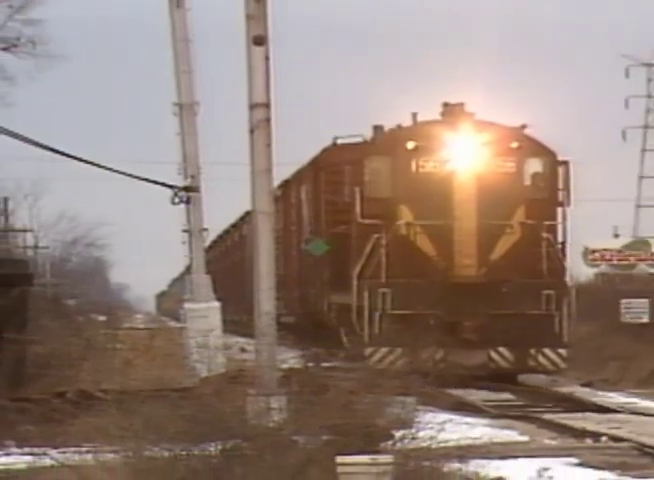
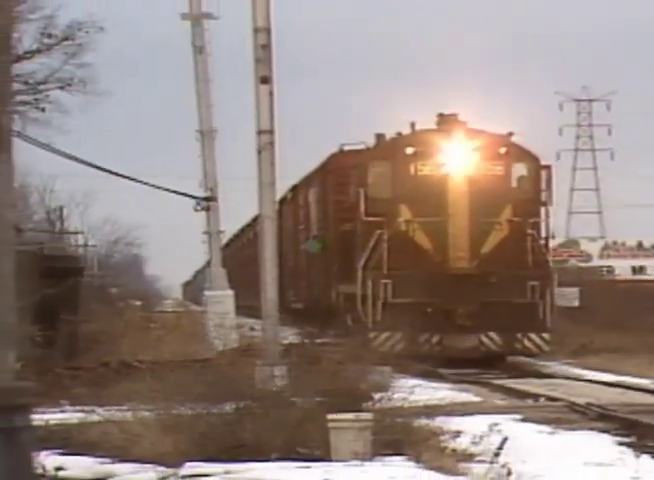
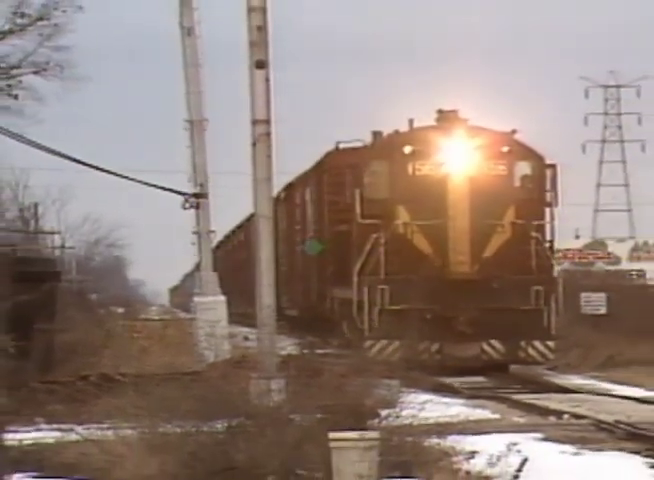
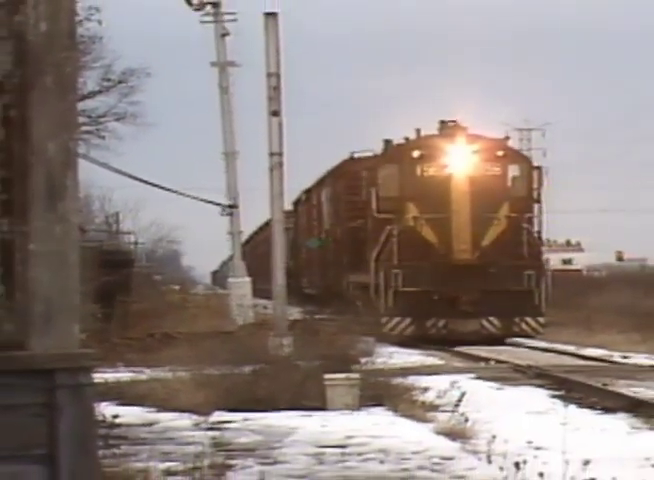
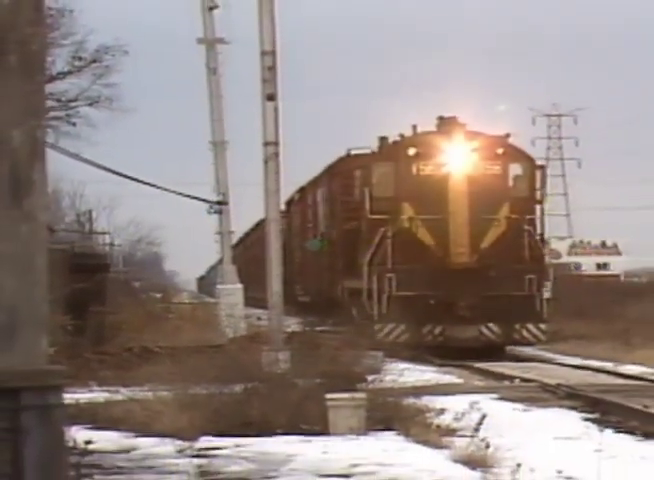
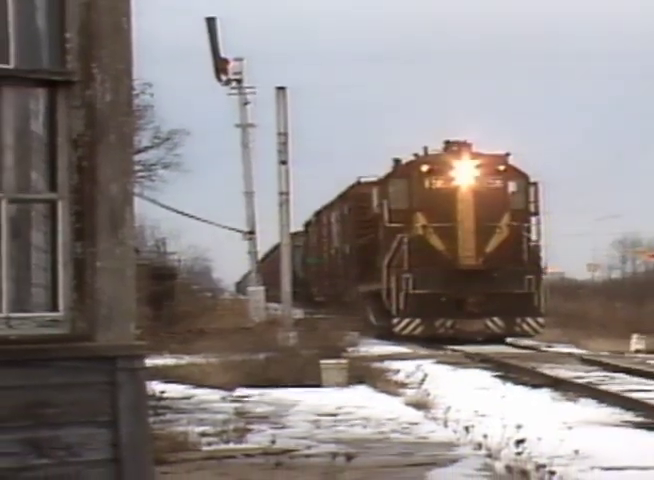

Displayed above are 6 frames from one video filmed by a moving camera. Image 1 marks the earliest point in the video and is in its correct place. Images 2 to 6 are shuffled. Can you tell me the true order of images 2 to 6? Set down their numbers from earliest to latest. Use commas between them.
3, 2, 5, 4, 6
